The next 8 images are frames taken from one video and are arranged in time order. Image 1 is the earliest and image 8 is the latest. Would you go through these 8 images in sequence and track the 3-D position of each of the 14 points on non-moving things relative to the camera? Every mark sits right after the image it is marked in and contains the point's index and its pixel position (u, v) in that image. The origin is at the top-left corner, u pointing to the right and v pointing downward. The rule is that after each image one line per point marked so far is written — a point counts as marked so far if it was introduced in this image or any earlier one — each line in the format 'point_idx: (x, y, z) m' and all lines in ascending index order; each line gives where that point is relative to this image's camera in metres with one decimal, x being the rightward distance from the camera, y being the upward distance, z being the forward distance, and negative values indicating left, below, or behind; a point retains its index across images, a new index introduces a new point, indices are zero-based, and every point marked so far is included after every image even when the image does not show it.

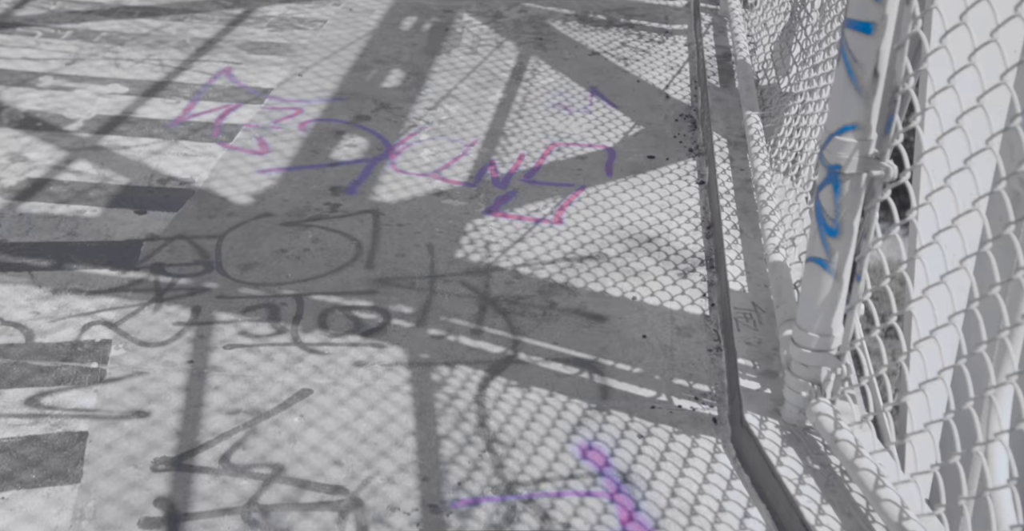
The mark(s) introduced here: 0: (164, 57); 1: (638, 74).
0: (-2.1, +1.3, +5.9) m
1: (+0.7, +1.1, +5.7) m
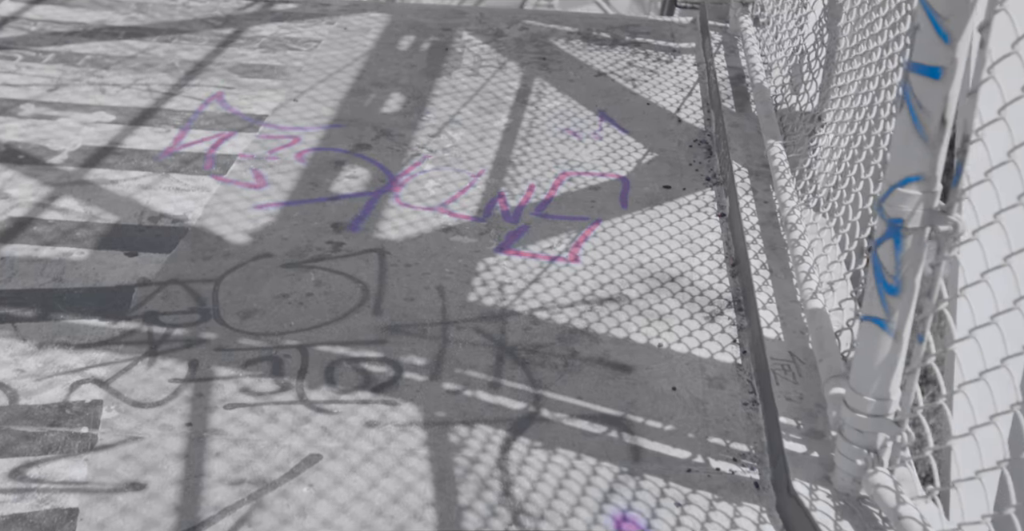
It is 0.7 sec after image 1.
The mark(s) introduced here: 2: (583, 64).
0: (-2.1, +1.1, +5.6) m
1: (+0.8, +1.0, +5.5) m
2: (+0.4, +1.2, +6.0) m
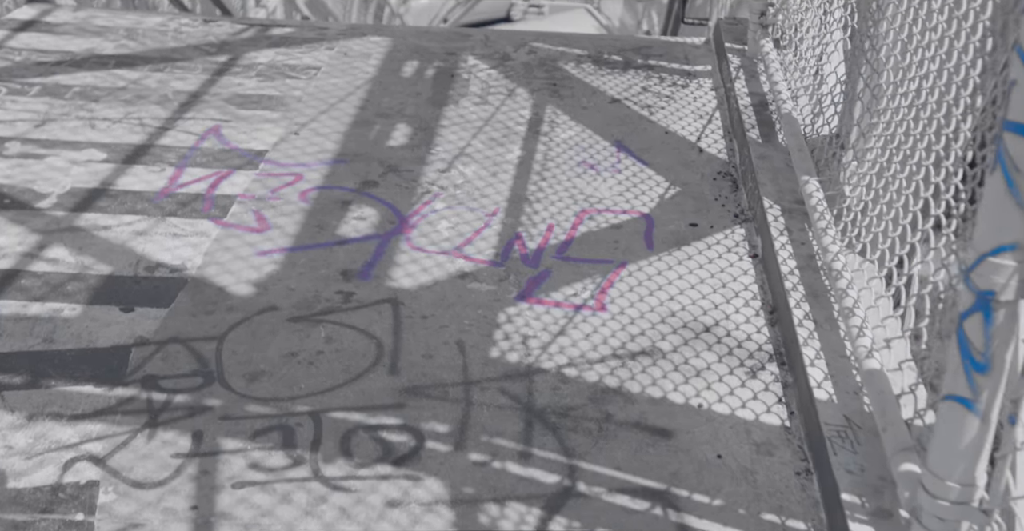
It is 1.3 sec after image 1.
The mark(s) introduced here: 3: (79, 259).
0: (-2.0, +0.8, +5.4) m
1: (+0.8, +0.8, +5.3) m
2: (+0.5, +1.0, +5.7) m
3: (-1.8, 0.0, +4.1) m
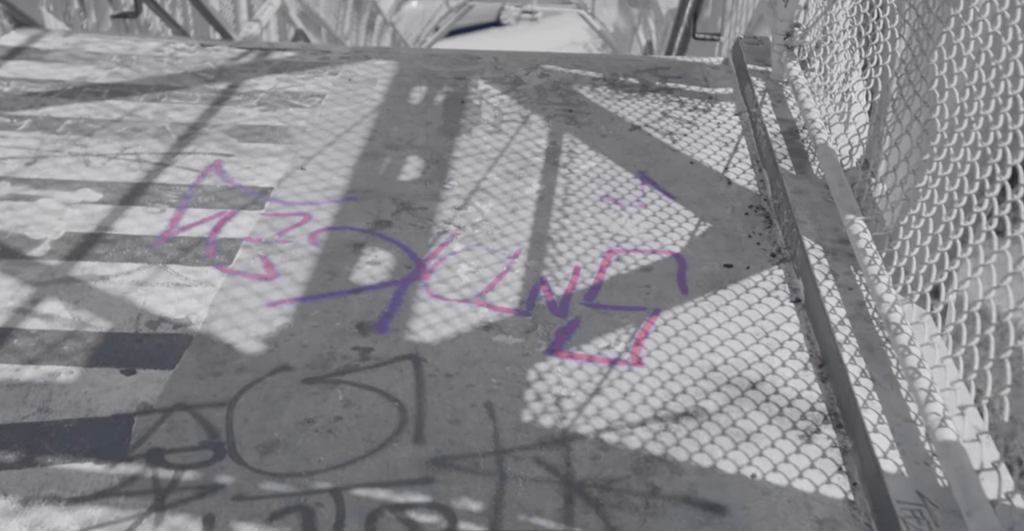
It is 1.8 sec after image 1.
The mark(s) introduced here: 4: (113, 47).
0: (-1.9, +0.6, +5.1) m
1: (+0.9, +0.6, +5.0) m
2: (+0.6, +0.8, +5.5) m
3: (-1.7, -0.2, +3.8) m
4: (-2.7, +1.5, +6.5) m
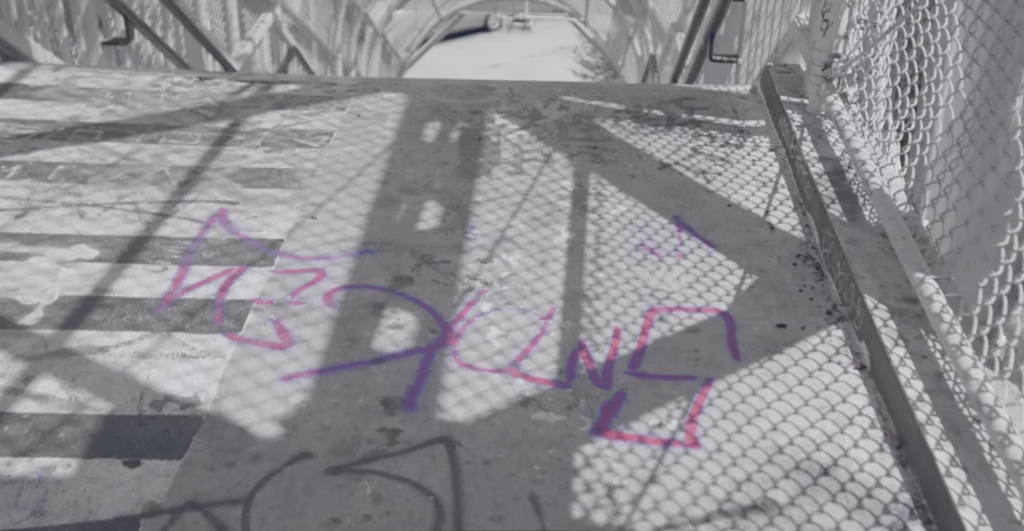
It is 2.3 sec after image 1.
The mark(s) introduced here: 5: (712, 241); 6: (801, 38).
0: (-1.8, +0.3, +4.8) m
1: (+1.0, +0.3, +4.7) m
2: (+0.7, +0.6, +5.2) m
3: (-1.6, -0.5, +3.5) m
4: (-2.6, +1.2, +6.1) m
5: (+0.9, +0.1, +4.4) m
6: (+1.6, +1.3, +5.5) m
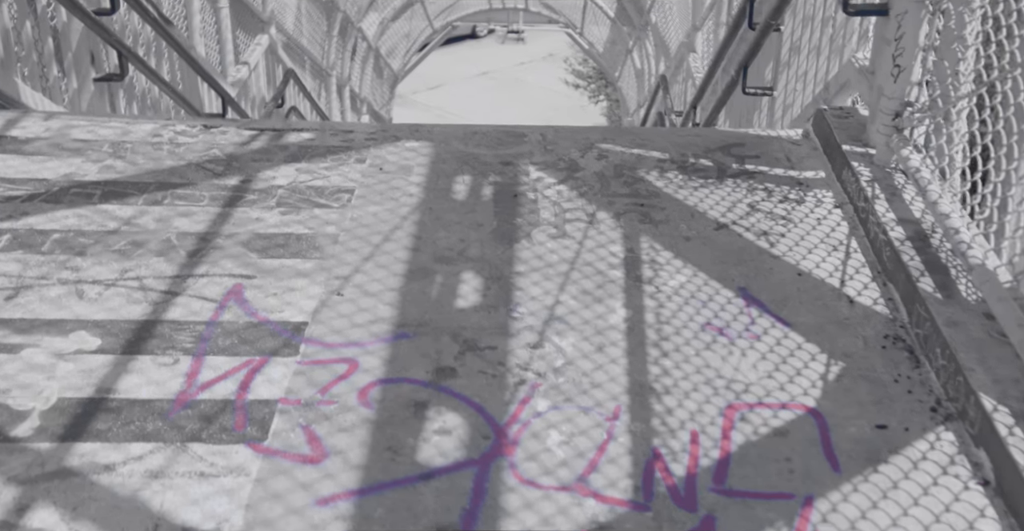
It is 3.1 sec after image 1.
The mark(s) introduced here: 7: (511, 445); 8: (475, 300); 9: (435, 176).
0: (-1.6, 0.0, +4.3) m
1: (+1.2, 0.0, +4.3) m
2: (+0.9, +0.3, +4.7) m
3: (-1.3, -0.8, +3.0) m
4: (-2.4, +0.8, +5.7) m
5: (+1.1, -0.2, +3.9) m
6: (+1.8, +1.0, +5.1) m
7: (0.0, -0.6, +3.3) m
8: (-0.2, -0.1, +4.1) m
9: (-0.4, +0.5, +5.1) m
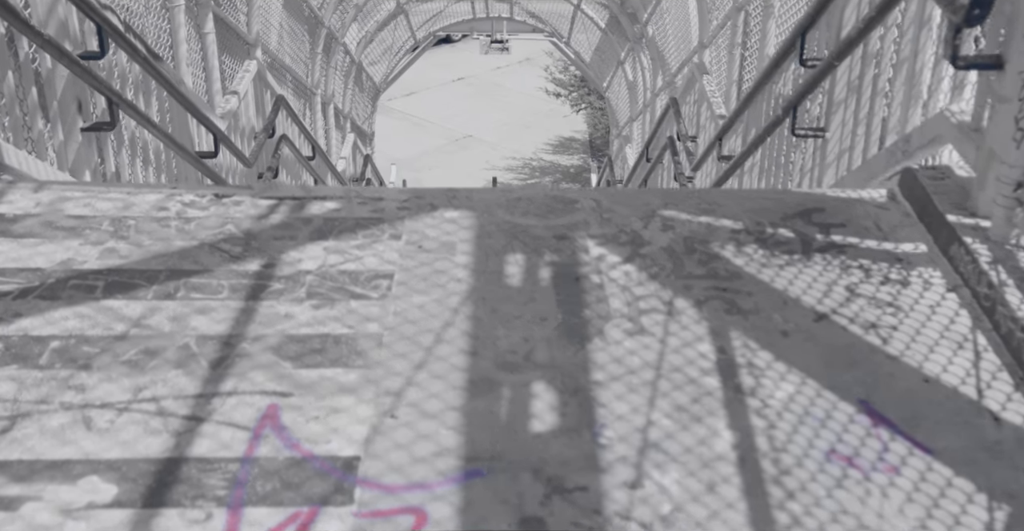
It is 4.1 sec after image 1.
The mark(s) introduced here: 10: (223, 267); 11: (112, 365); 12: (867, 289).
0: (-1.3, -0.5, +3.7) m
1: (+1.5, -0.4, +3.7) m
2: (+1.2, -0.1, +4.1) m
3: (-1.0, -1.2, +2.4) m
4: (-2.1, +0.3, +5.0) m
5: (+1.4, -0.6, +3.3) m
6: (+2.1, +0.6, +4.5) m
7: (+0.3, -1.0, +2.7) m
8: (+0.2, -0.6, +3.5) m
9: (-0.1, 0.0, +4.5) m
10: (-1.3, 0.0, +4.5) m
11: (-1.6, -0.4, +3.8) m
12: (+1.5, -0.1, +4.1) m
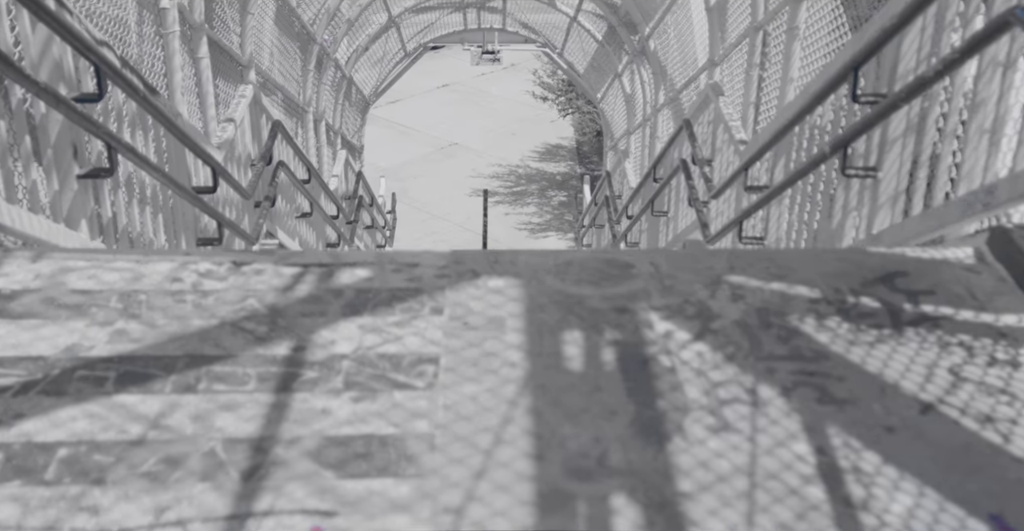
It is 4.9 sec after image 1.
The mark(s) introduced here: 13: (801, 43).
0: (-1.1, -0.8, +3.2) m
1: (+1.8, -0.7, +3.3) m
2: (+1.4, -0.4, +3.7) m
3: (-0.7, -1.6, +1.9) m
4: (-1.9, -0.1, +4.6) m
5: (+1.7, -0.9, +2.9) m
6: (+2.3, +0.3, +4.1) m
7: (+0.6, -1.3, +2.3) m
8: (+0.4, -0.9, +3.0) m
9: (+0.1, -0.3, +4.1) m
10: (-1.1, -0.4, +4.0) m
11: (-1.3, -0.7, +3.4) m
12: (+1.8, -0.4, +3.7) m
13: (+2.9, +2.2, +9.8) m
